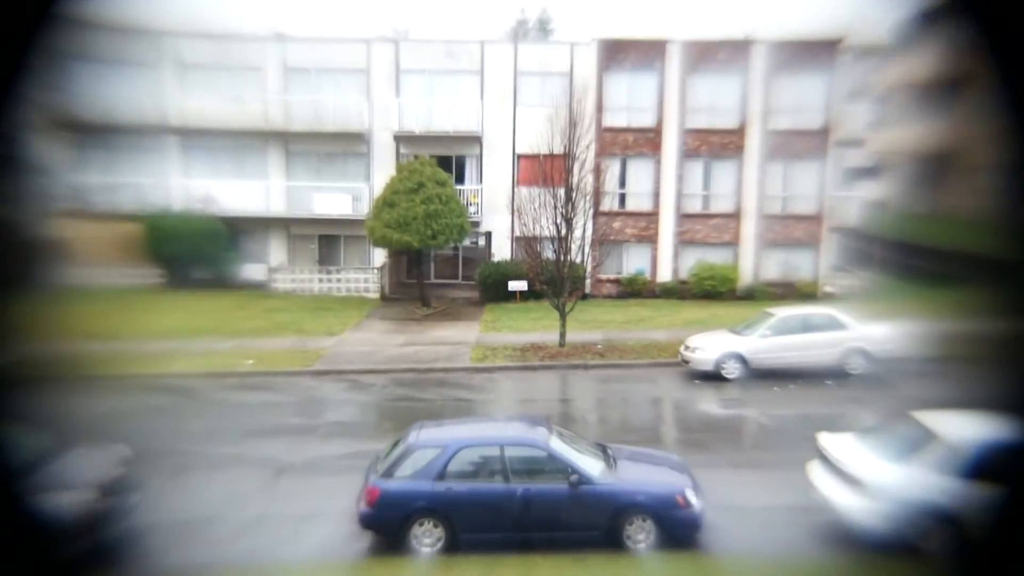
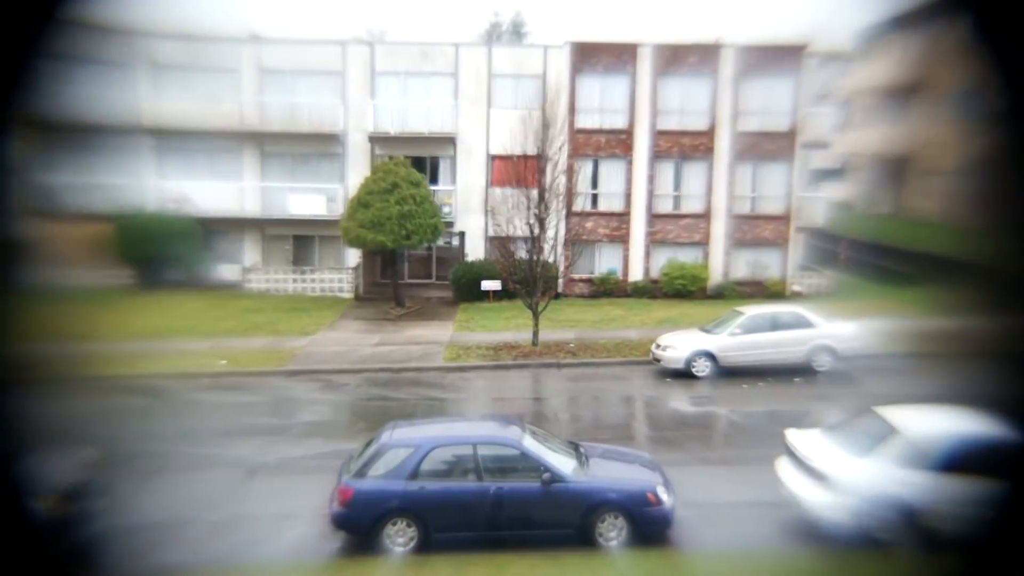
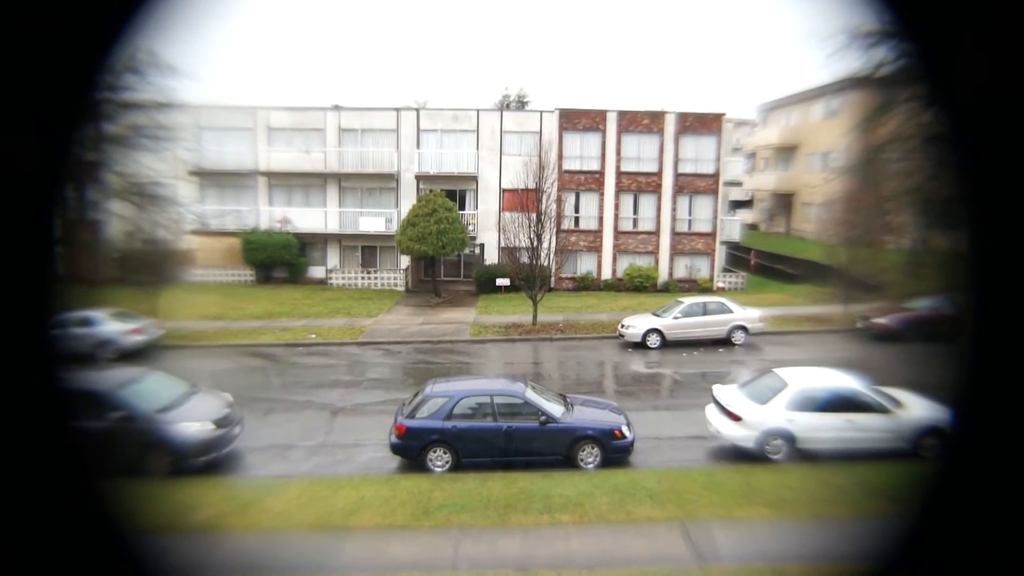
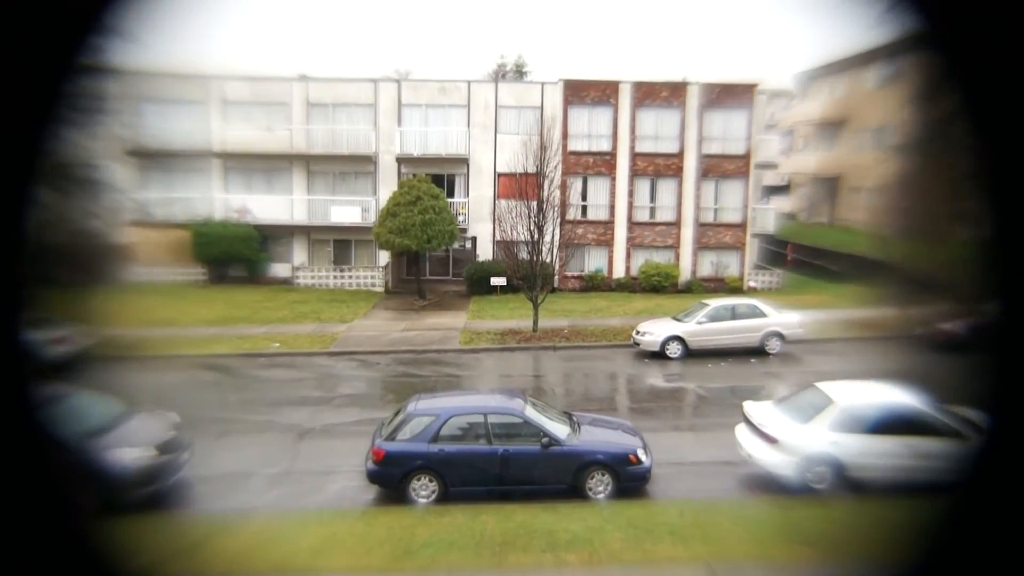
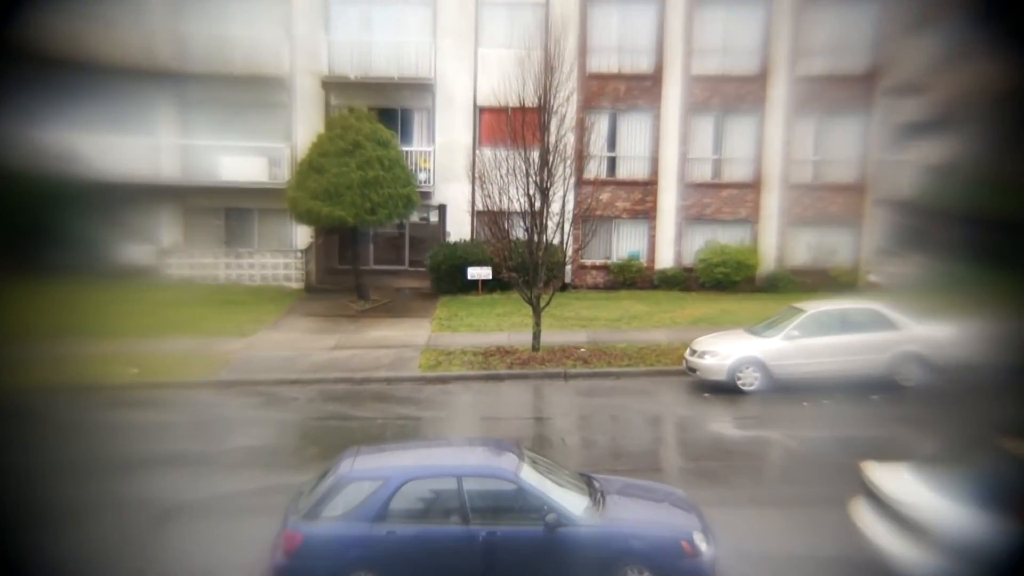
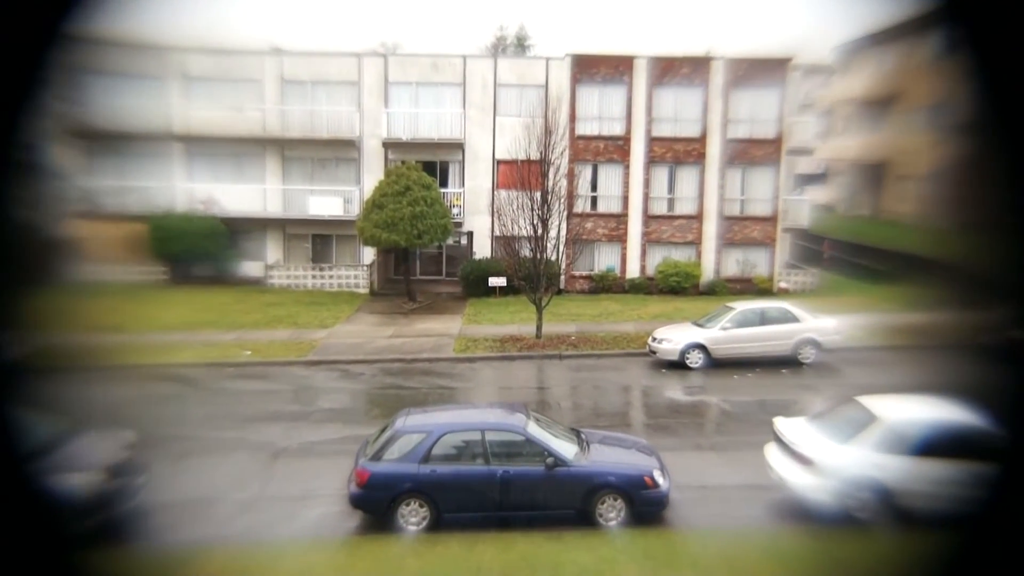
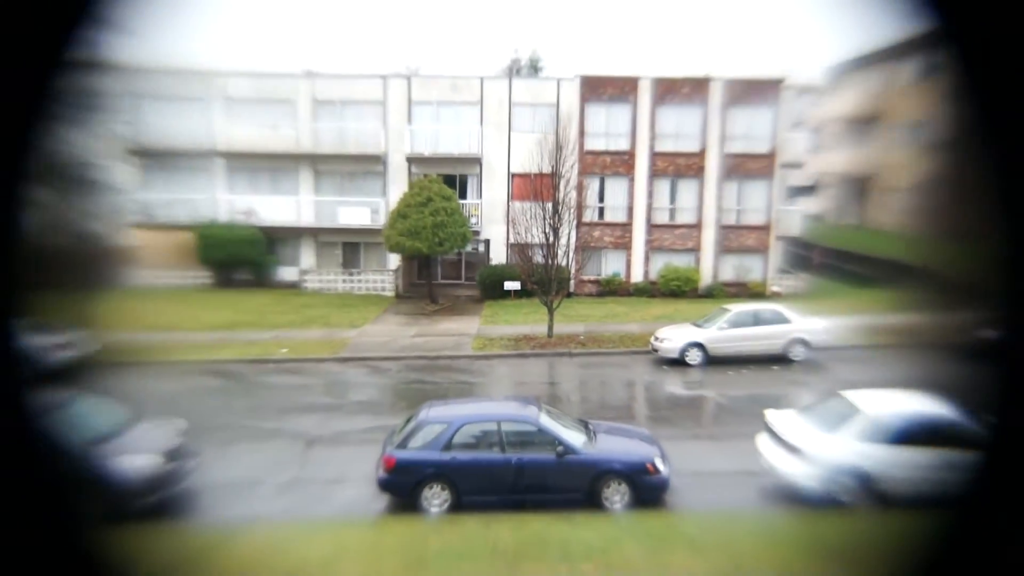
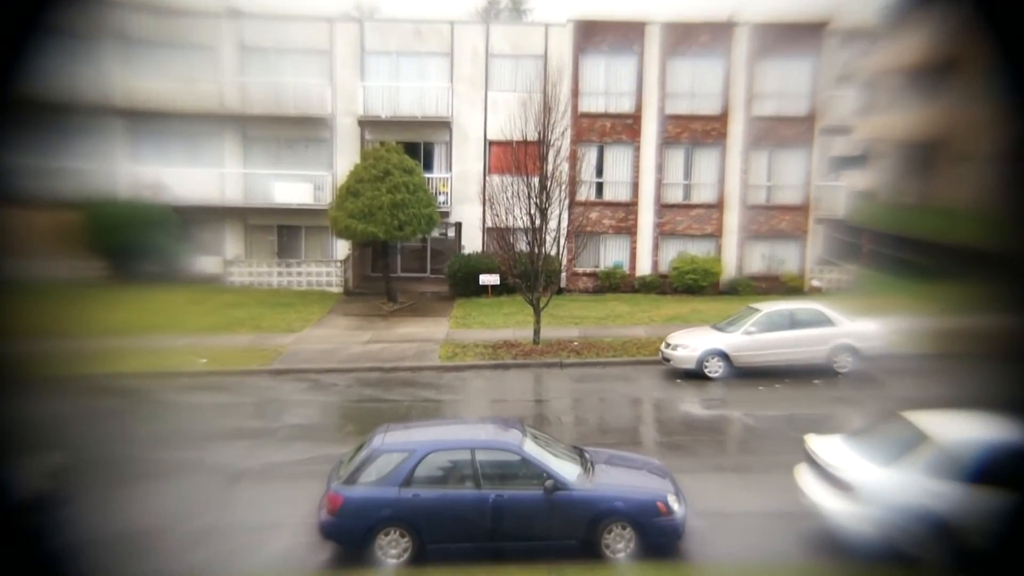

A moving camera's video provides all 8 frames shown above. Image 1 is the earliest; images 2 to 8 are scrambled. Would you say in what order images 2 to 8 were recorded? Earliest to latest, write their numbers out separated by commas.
2, 7, 3, 4, 6, 8, 5
